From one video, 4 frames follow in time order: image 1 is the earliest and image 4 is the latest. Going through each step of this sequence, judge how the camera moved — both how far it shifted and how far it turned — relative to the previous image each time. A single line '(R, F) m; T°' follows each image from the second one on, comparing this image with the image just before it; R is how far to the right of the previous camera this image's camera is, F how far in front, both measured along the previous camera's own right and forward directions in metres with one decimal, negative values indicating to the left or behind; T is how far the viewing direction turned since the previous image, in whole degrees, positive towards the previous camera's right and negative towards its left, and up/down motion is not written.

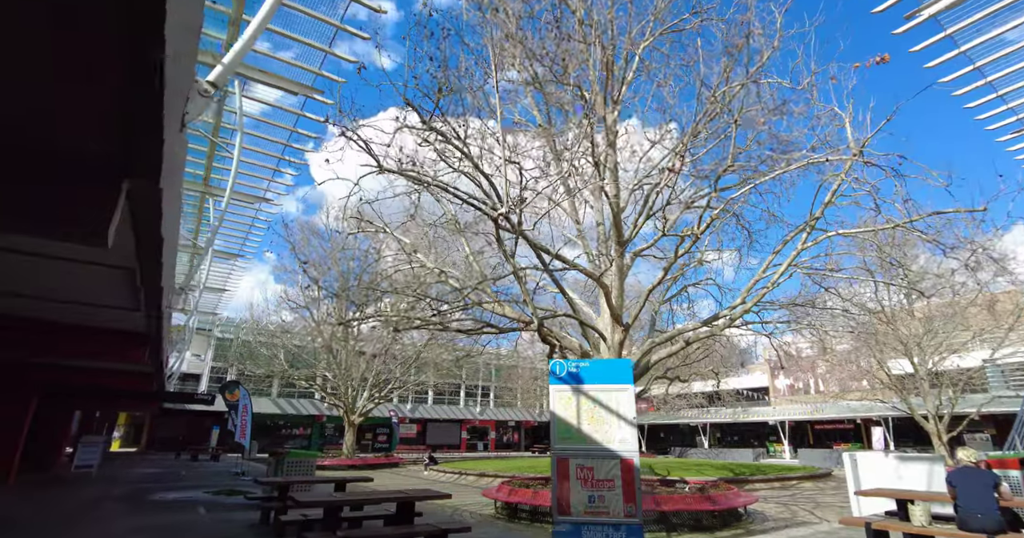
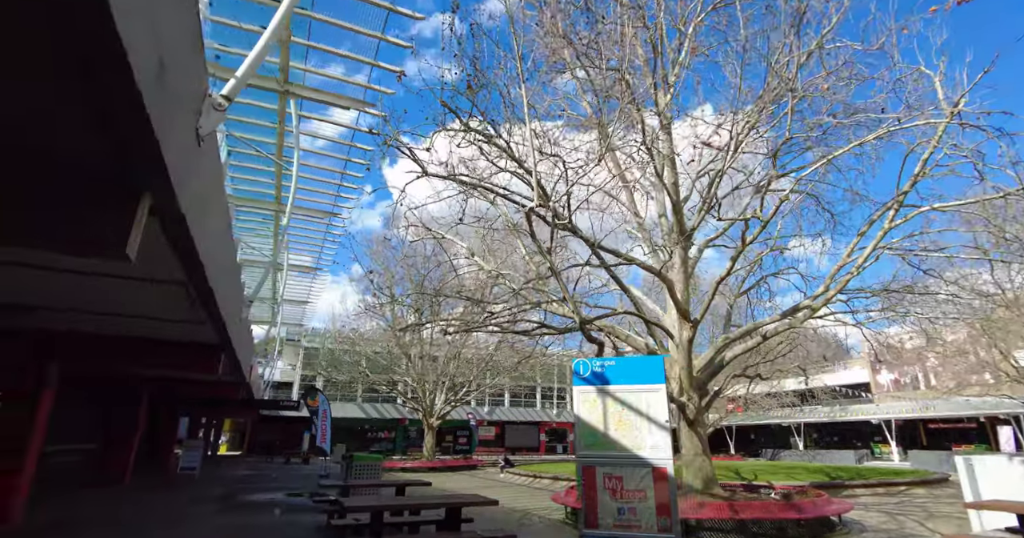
(+0.4, +0.2) m; -8°
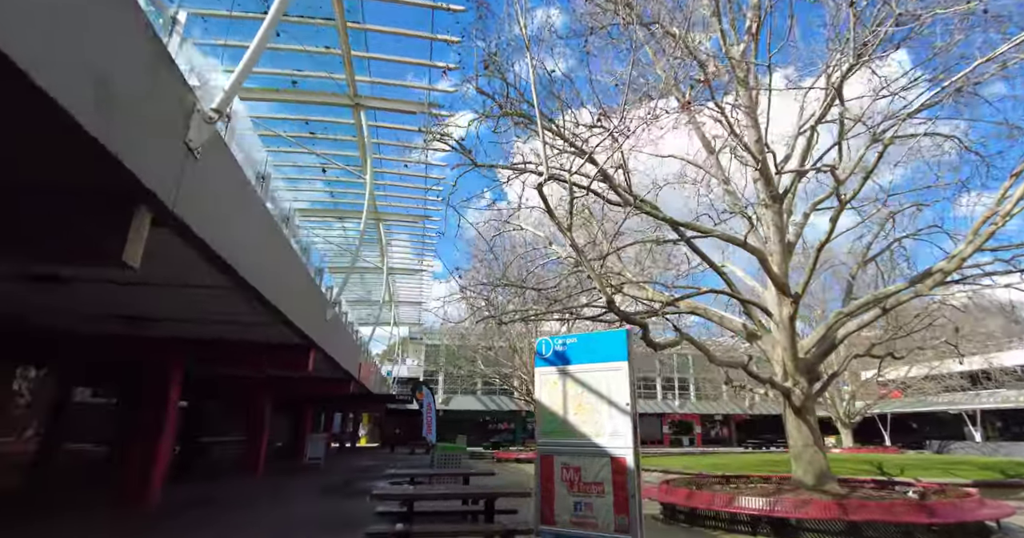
(+1.0, +0.3) m; -13°
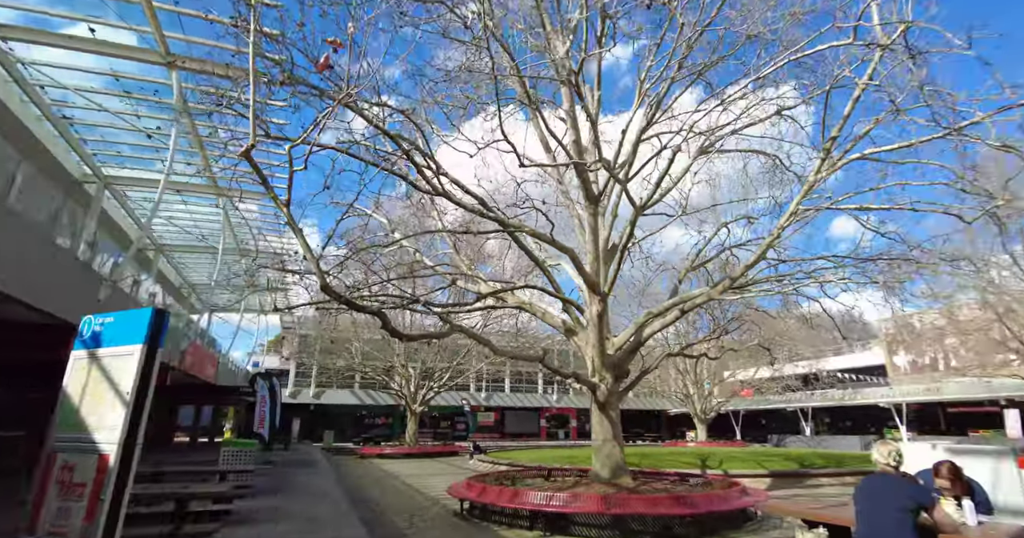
(+1.9, +0.1) m; +10°
